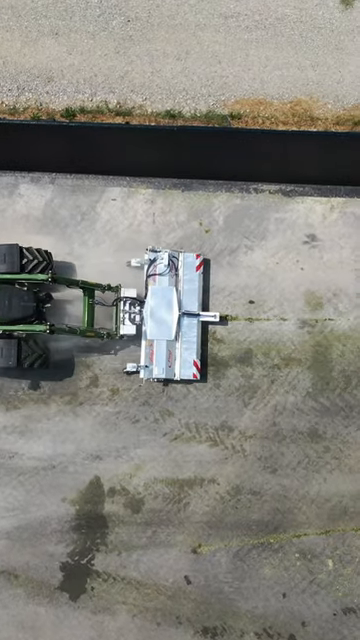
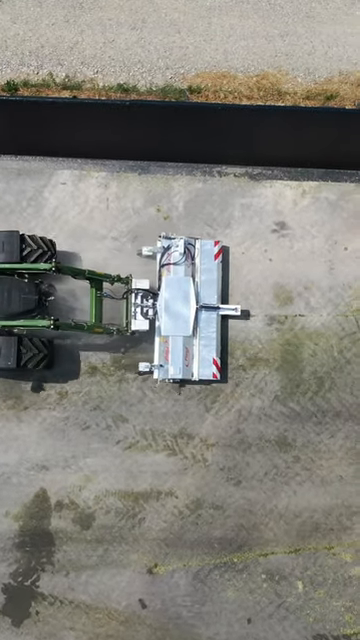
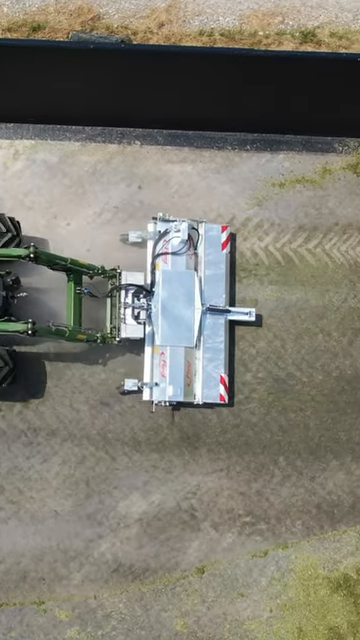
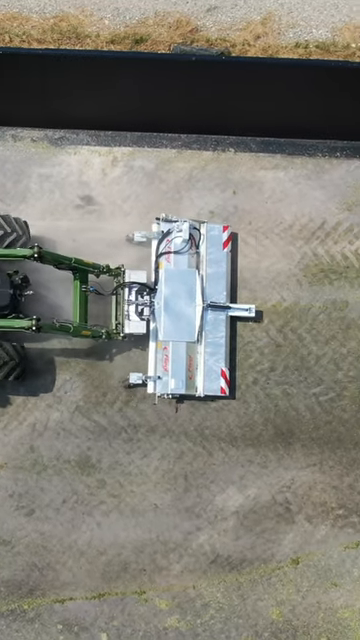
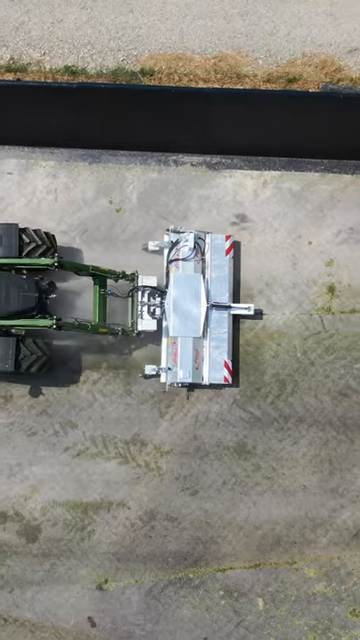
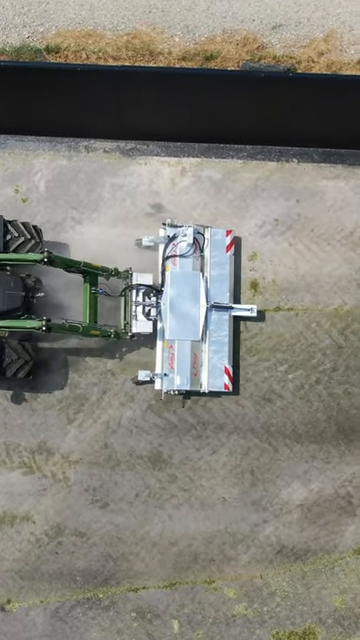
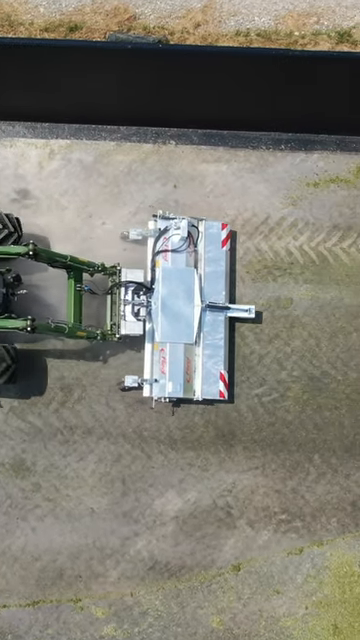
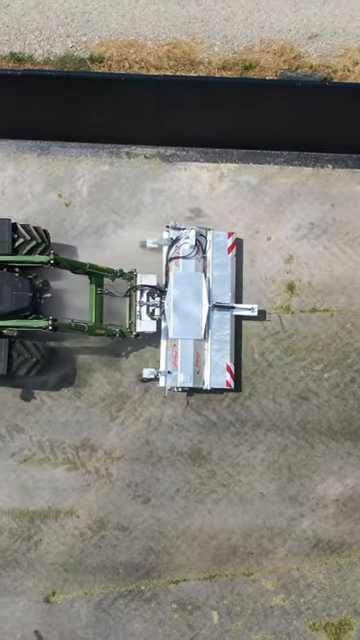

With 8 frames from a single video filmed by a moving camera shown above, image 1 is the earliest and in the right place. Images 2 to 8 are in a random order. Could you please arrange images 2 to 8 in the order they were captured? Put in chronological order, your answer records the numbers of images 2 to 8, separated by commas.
2, 5, 8, 6, 4, 7, 3
